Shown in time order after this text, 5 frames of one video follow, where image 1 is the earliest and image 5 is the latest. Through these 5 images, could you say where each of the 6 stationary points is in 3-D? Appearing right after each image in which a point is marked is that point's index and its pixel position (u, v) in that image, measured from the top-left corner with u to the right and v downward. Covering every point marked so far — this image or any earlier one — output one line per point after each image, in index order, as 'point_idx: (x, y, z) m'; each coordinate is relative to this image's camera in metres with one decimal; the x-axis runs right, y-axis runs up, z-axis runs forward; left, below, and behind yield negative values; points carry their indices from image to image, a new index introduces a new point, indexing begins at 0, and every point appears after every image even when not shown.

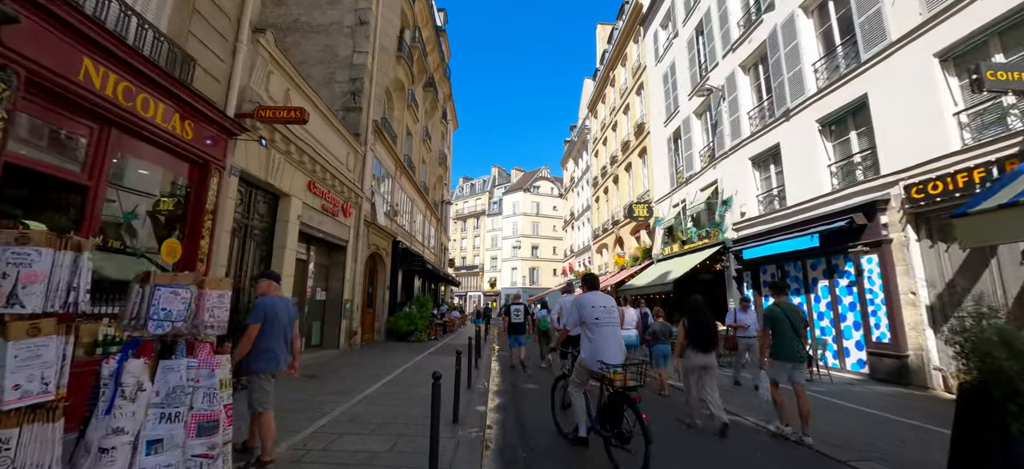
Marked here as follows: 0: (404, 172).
0: (-4.2, +2.4, +16.3) m
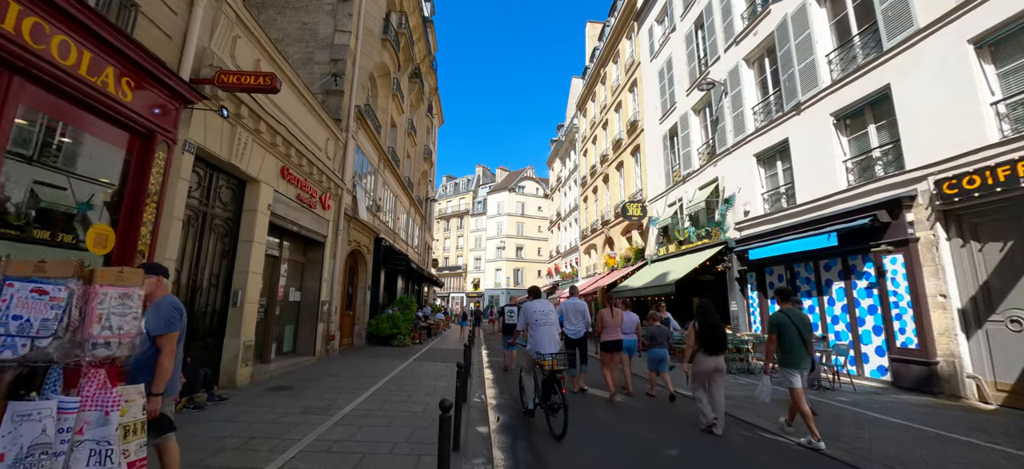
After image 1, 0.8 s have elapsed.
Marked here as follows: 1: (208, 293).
0: (-4.5, +2.5, +15.3) m
1: (-4.3, -0.8, +5.9) m
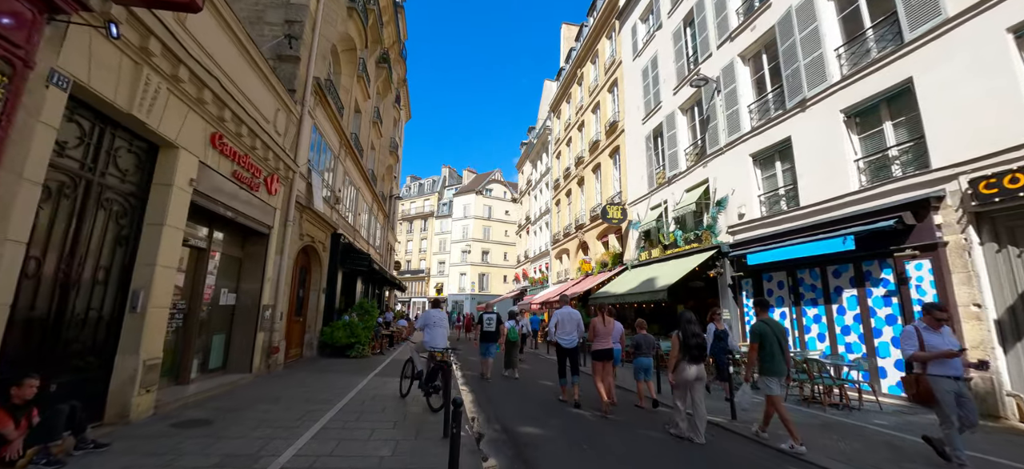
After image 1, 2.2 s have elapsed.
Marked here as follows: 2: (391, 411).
0: (-5.3, +2.6, +13.7) m
1: (-4.3, -0.6, +4.3) m
2: (-1.7, -2.4, +5.8) m
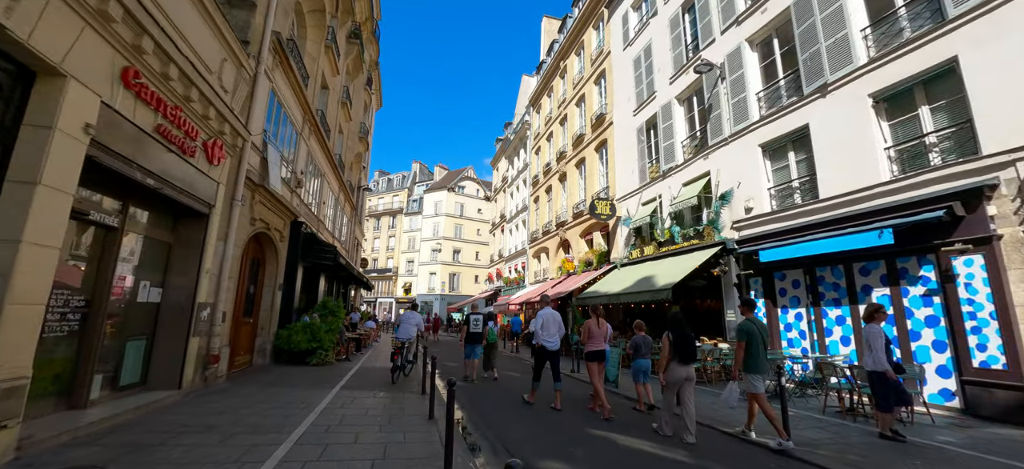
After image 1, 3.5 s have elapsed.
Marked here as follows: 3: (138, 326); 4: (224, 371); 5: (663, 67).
0: (-5.6, +2.9, +12.0) m
1: (-4.0, -0.3, +2.7) m
2: (-1.6, -2.2, +4.5) m
3: (-5.0, -1.2, +5.6) m
4: (-4.9, -2.3, +7.2) m
5: (+5.1, +5.6, +14.1) m
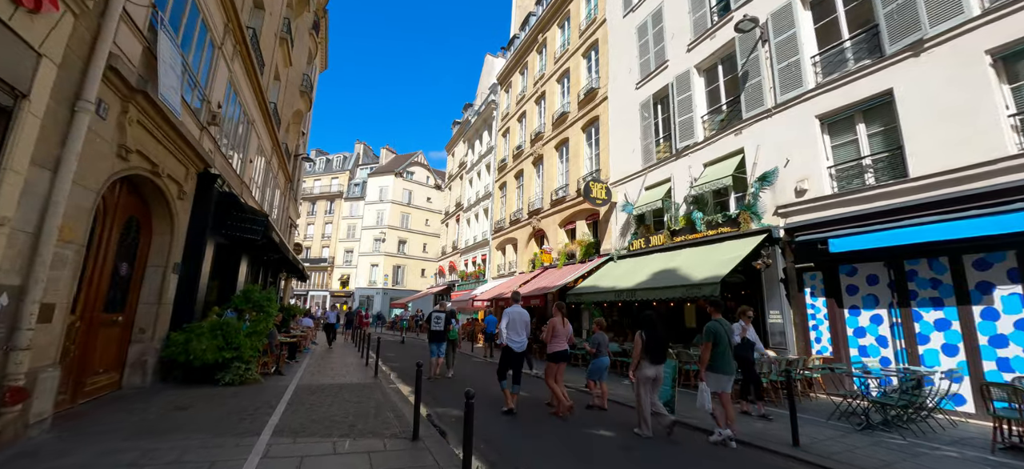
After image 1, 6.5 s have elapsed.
0: (-5.6, +3.7, +8.7) m
1: (-2.7, +0.3, -0.3) m
2: (-0.7, -1.7, +1.8) m
3: (-4.2, -0.6, +2.5) m
4: (-4.3, -1.6, +4.0) m
5: (+4.8, +5.9, +12.3) m
